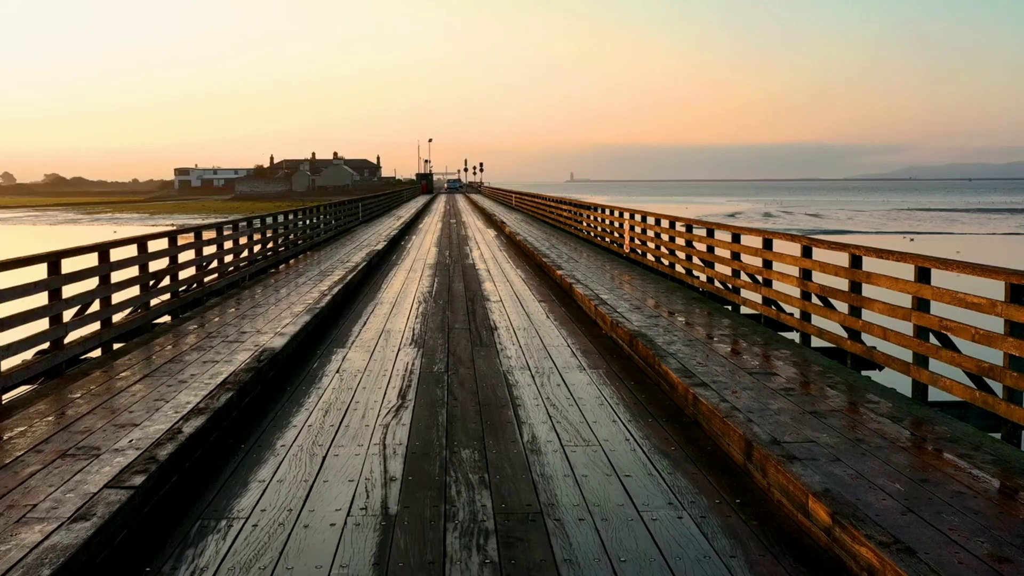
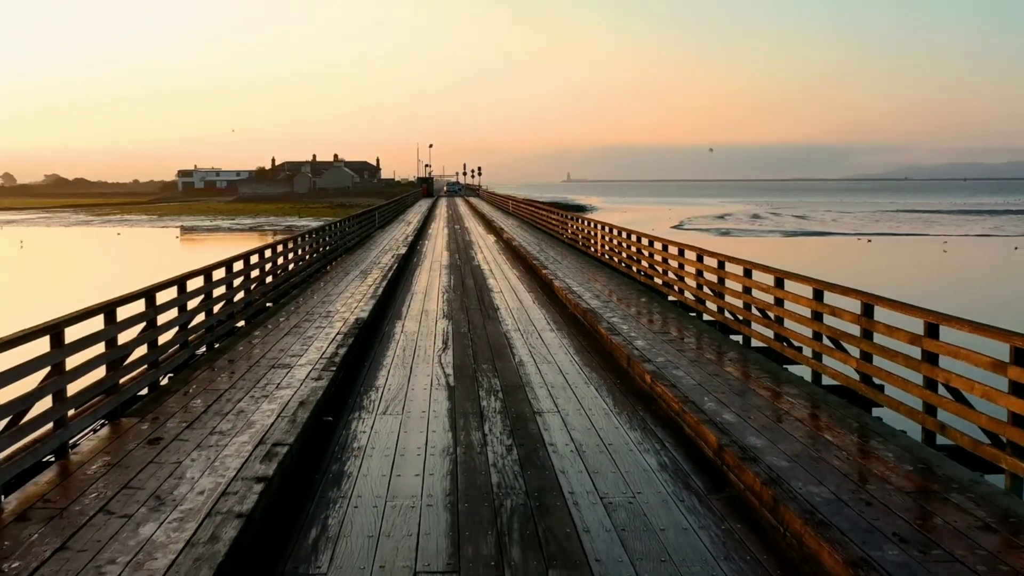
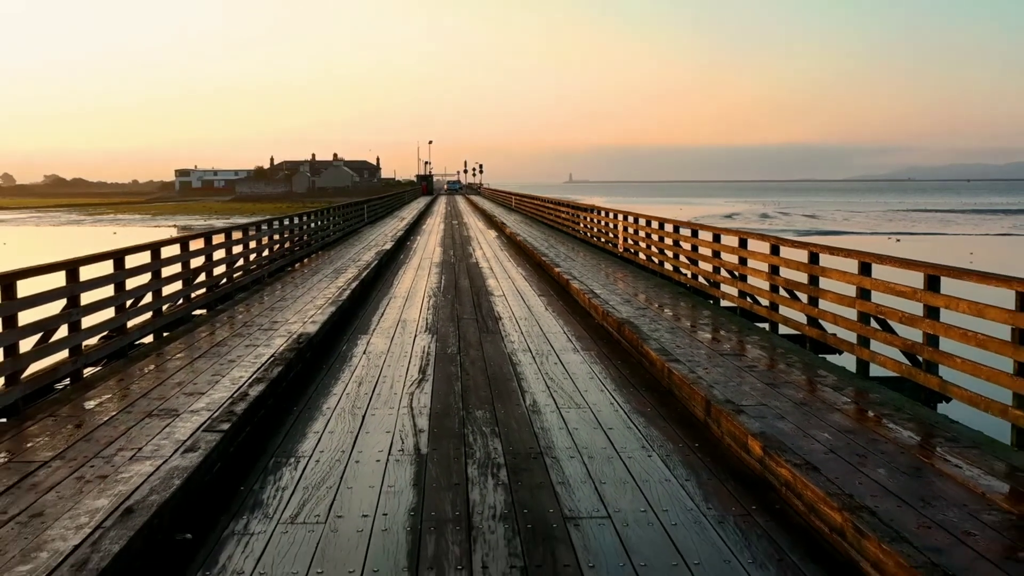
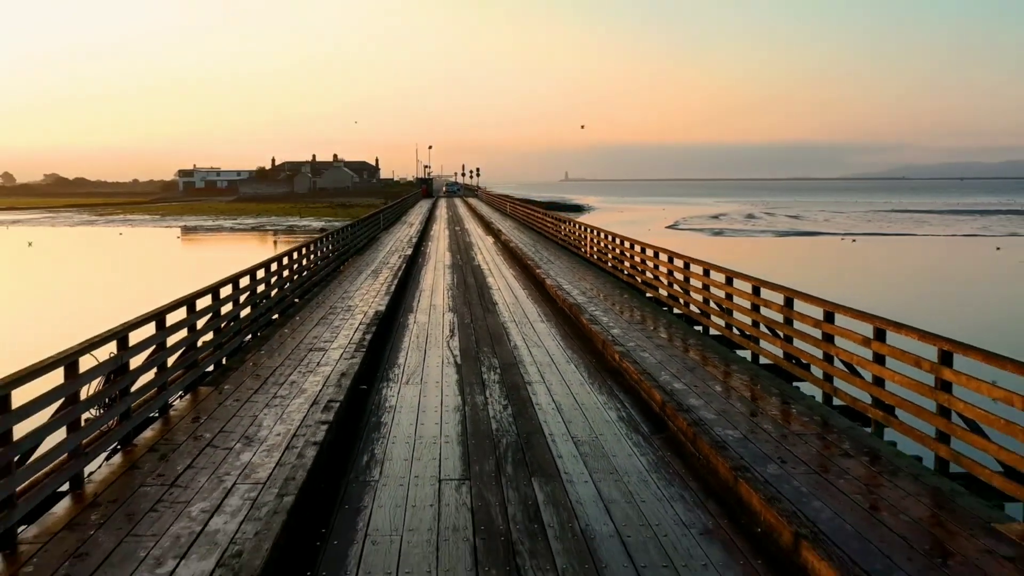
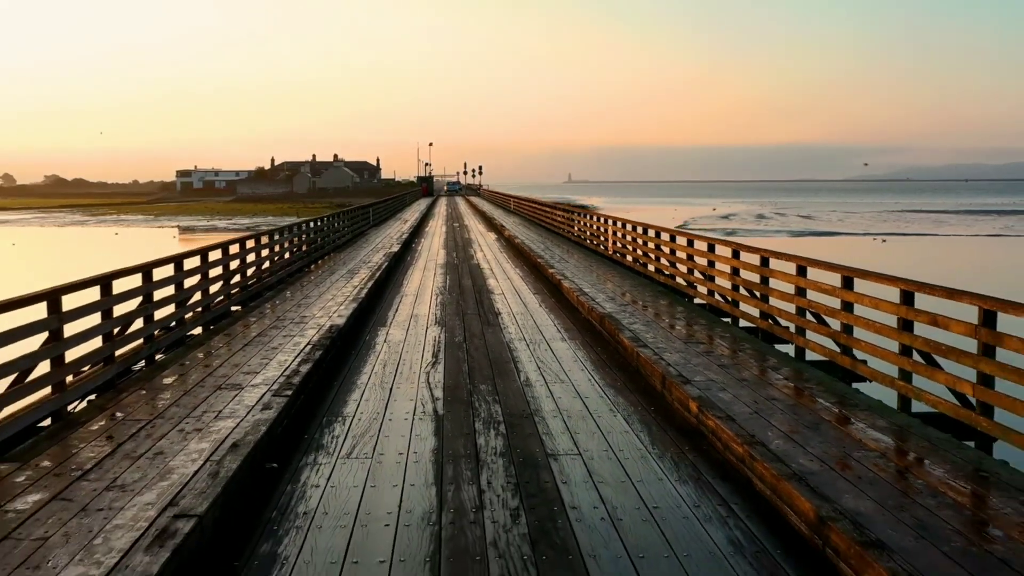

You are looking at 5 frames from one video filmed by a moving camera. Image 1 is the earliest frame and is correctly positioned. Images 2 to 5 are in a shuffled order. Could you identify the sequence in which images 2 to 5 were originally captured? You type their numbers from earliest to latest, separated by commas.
3, 5, 2, 4
